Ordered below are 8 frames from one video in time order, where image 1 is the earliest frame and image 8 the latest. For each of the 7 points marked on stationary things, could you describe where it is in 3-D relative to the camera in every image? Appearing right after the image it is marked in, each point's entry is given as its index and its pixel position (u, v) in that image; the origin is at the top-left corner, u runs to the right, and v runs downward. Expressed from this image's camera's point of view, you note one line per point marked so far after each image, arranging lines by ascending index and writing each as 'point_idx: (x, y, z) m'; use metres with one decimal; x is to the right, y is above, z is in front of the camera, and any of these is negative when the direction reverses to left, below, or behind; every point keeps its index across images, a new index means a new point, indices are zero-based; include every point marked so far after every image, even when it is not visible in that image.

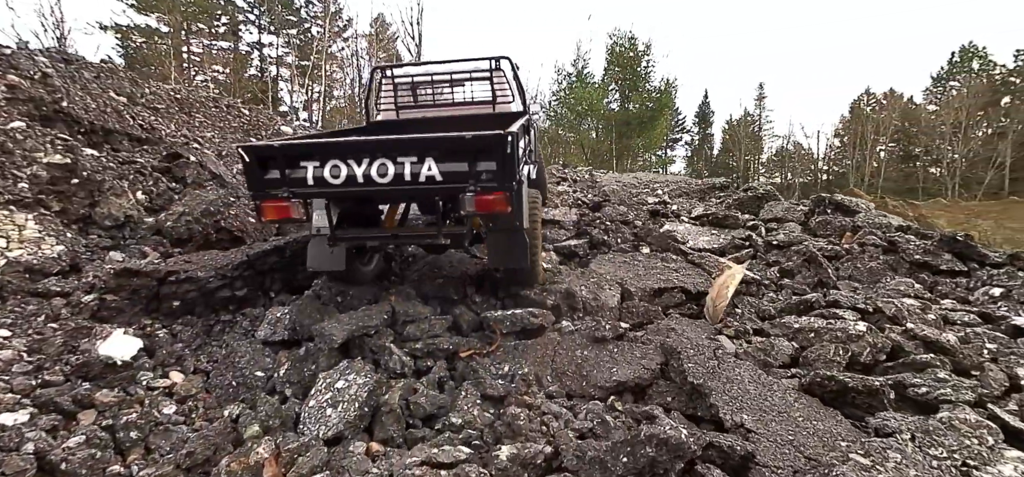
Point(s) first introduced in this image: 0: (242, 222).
0: (-2.5, +0.1, +4.5) m
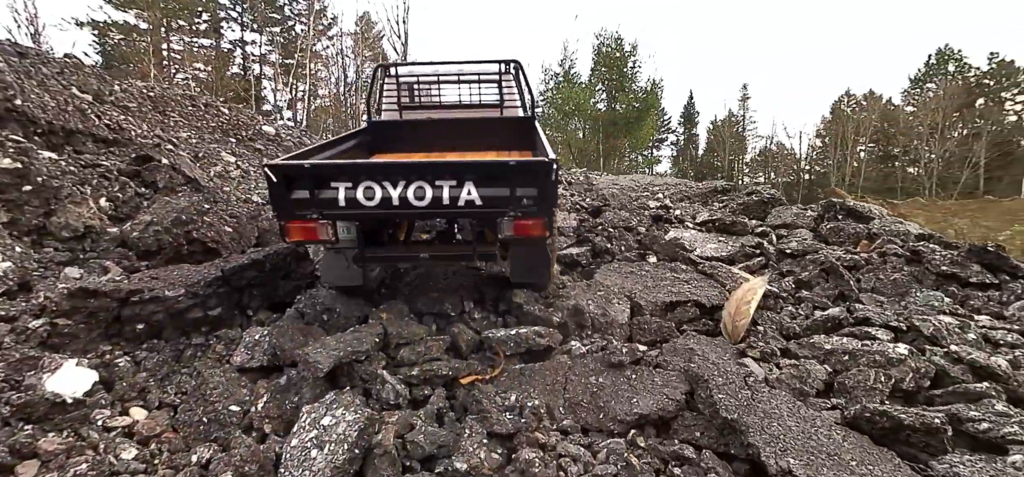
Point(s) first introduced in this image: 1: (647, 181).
0: (-2.5, 0.0, +4.1) m
1: (+2.1, +0.9, +7.8) m
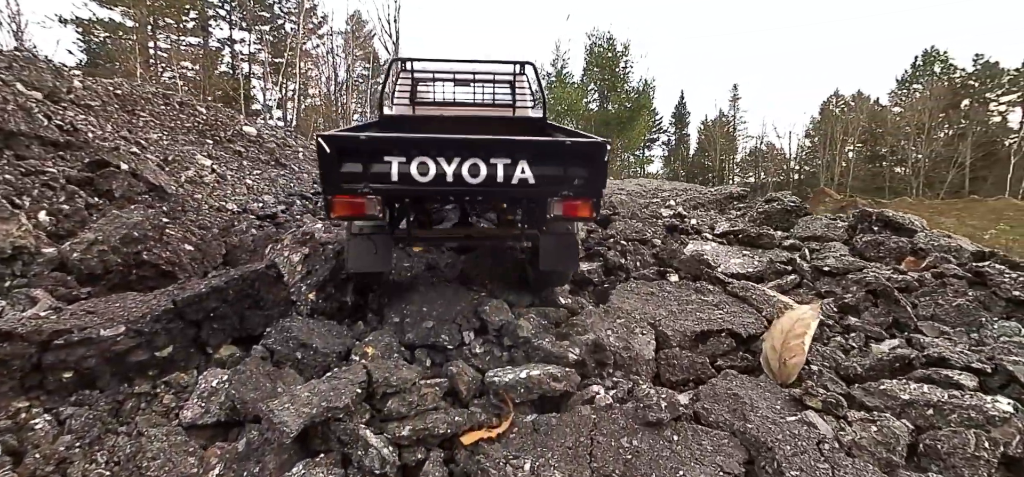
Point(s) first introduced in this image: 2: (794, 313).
0: (-2.4, -0.1, +3.6) m
1: (+2.1, +0.8, +7.3) m
2: (+1.8, -0.5, +3.2) m
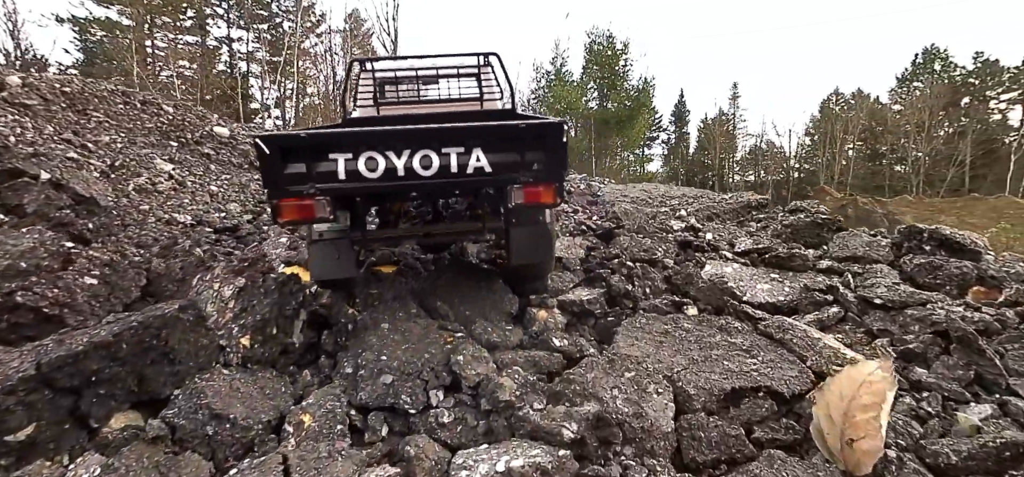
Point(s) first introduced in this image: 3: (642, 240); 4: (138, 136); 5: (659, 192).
0: (-2.5, -0.3, +2.9) m
1: (+2.0, +0.6, +6.6) m
2: (+1.7, -0.7, +2.5) m
3: (+1.2, 0.0, +4.5) m
4: (-5.3, +1.5, +7.0) m
5: (+2.0, +0.6, +6.6) m
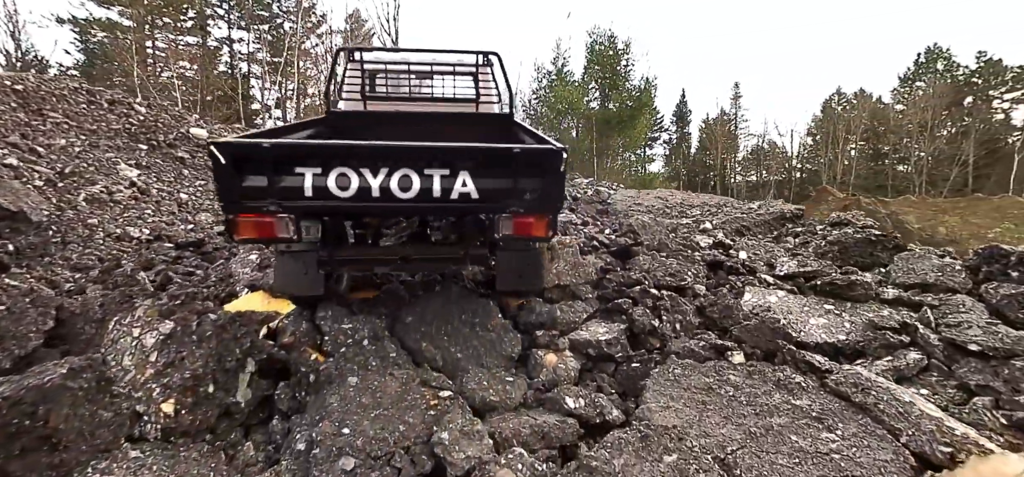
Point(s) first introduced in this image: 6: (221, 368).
0: (-2.5, -0.4, +2.2) m
1: (+2.0, +0.4, +5.9) m
2: (+1.7, -0.8, +1.9) m
3: (+1.2, -0.2, +3.8) m
4: (-5.3, +1.3, +6.4) m
5: (+2.0, +0.5, +6.0) m
6: (-1.4, -0.6, +2.4) m
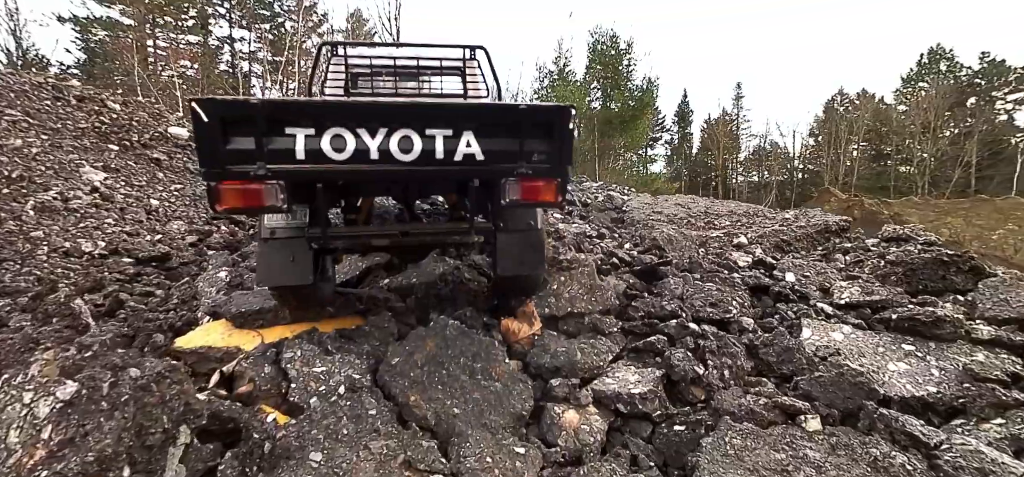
0: (-2.5, -0.6, +1.6) m
1: (+2.1, +0.3, +5.3) m
2: (+1.8, -1.0, +1.3) m
3: (+1.3, -0.3, +3.3) m
4: (-5.3, +1.2, +5.8) m
5: (+2.1, +0.3, +5.4) m
6: (-1.4, -0.8, +1.8) m
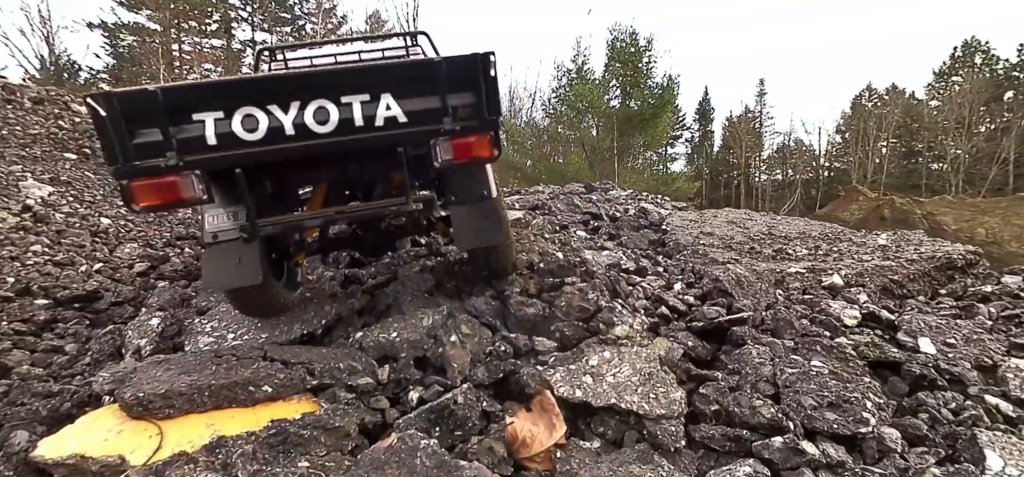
0: (-2.5, -0.8, +0.7) m
1: (+2.2, +0.1, +4.3) m
2: (+1.7, -1.2, +0.2) m
3: (+1.3, -0.6, +2.2) m
4: (-5.1, +0.9, +5.0) m
5: (+2.2, +0.1, +4.3) m
6: (-1.4, -1.0, +0.9) m
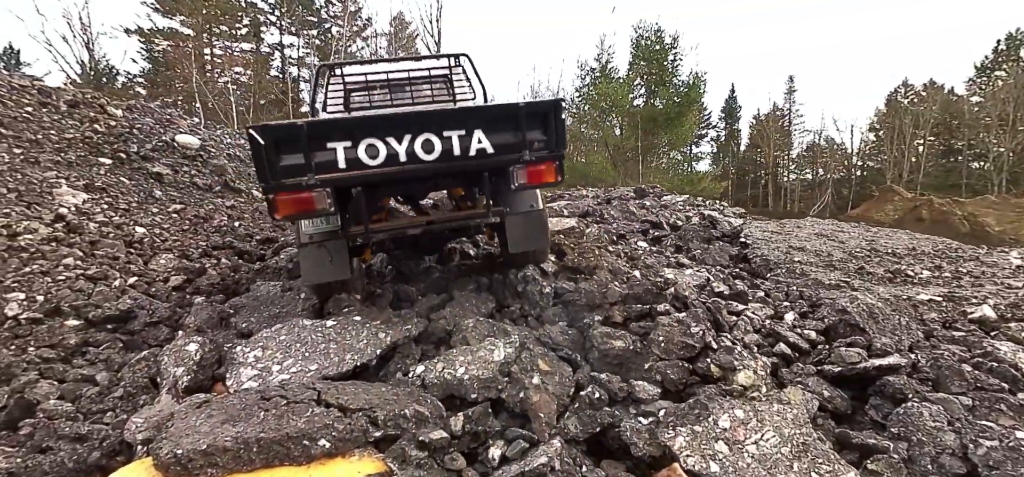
0: (-2.2, -0.9, +0.4) m
1: (+2.7, -0.1, +3.7) m
2: (+2.1, -1.3, -0.3) m
3: (+1.7, -0.7, +1.8) m
4: (-4.6, +0.8, +4.8) m
5: (+2.7, 0.0, +3.8) m
6: (-1.0, -1.1, +0.6) m
